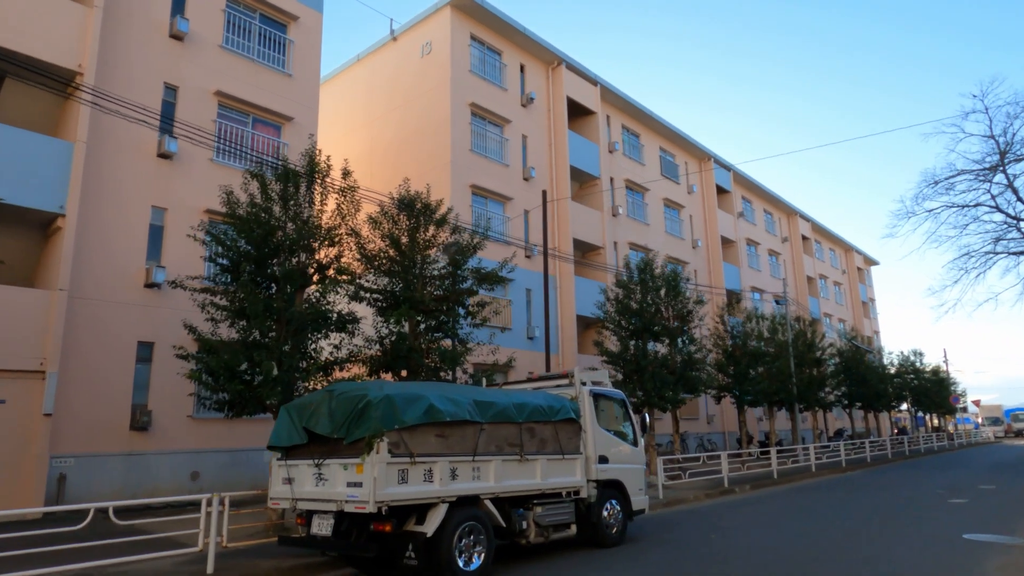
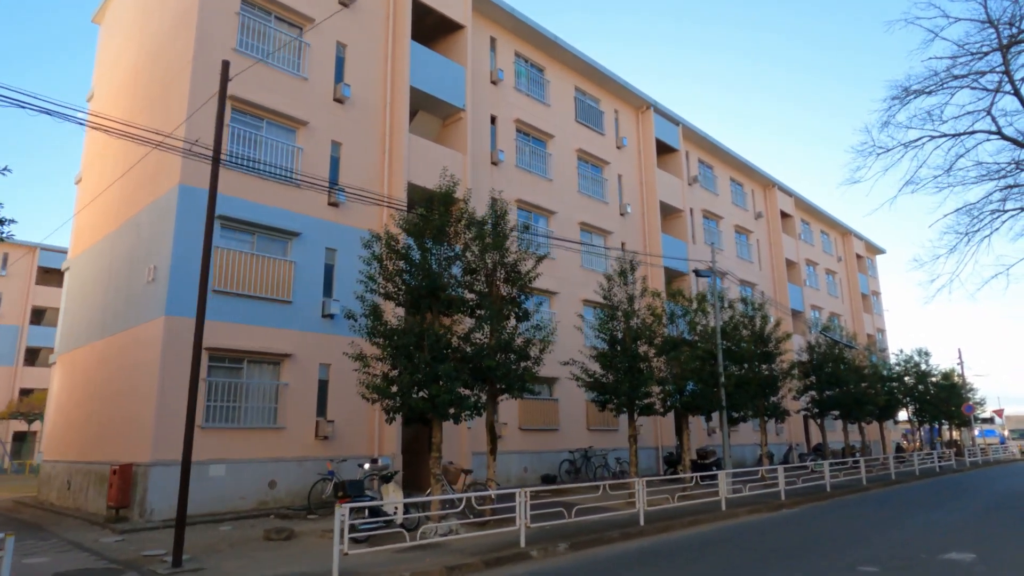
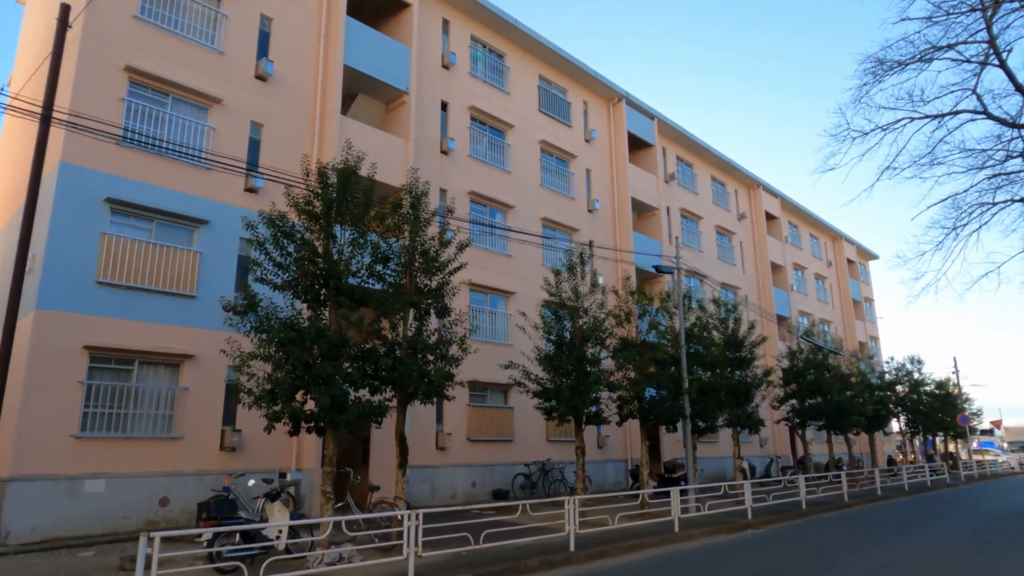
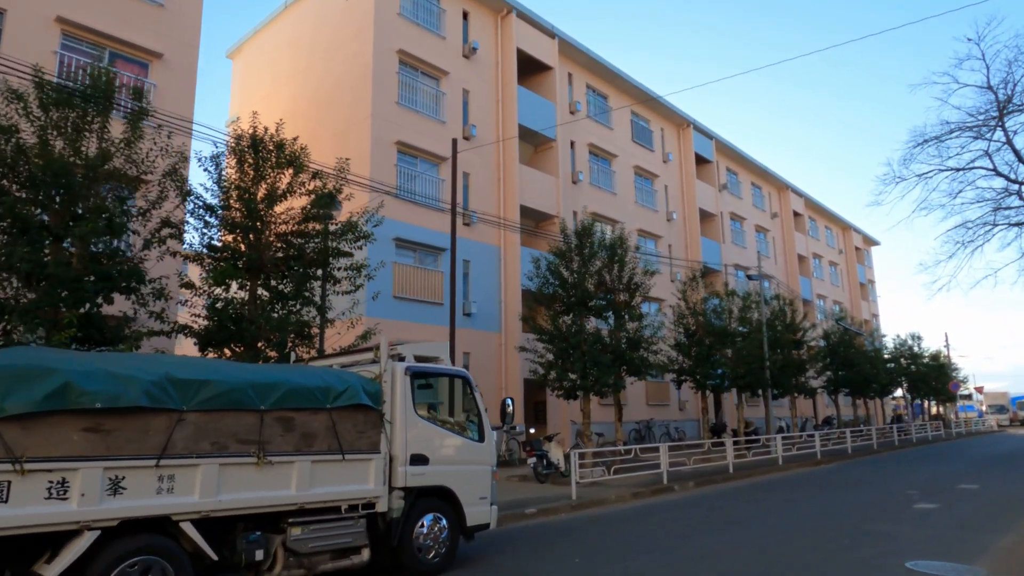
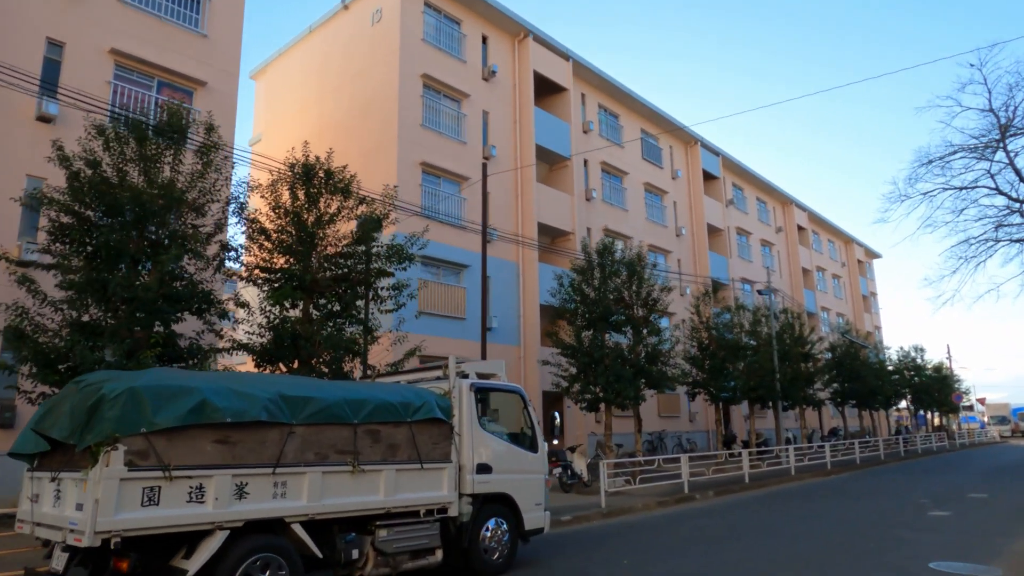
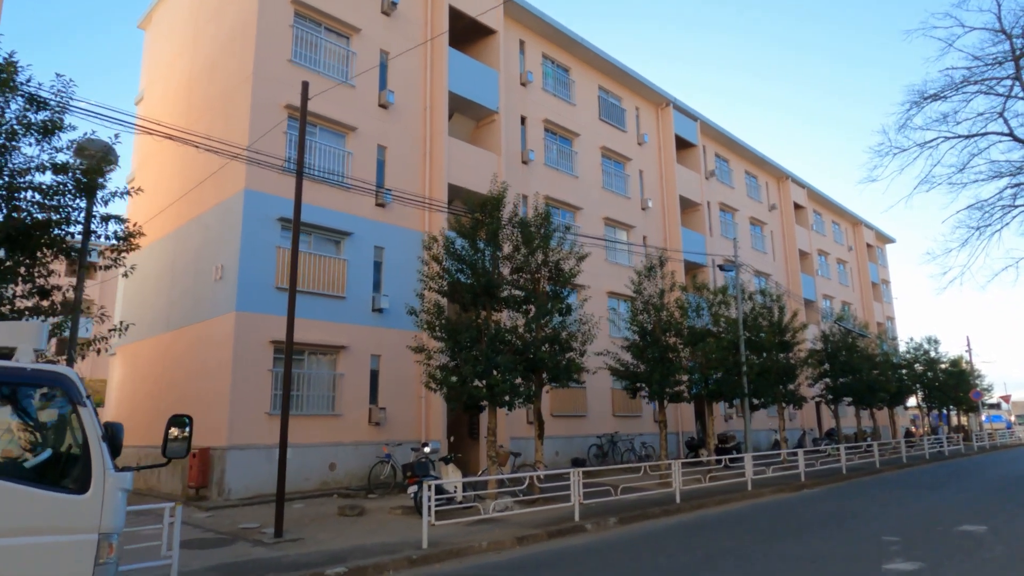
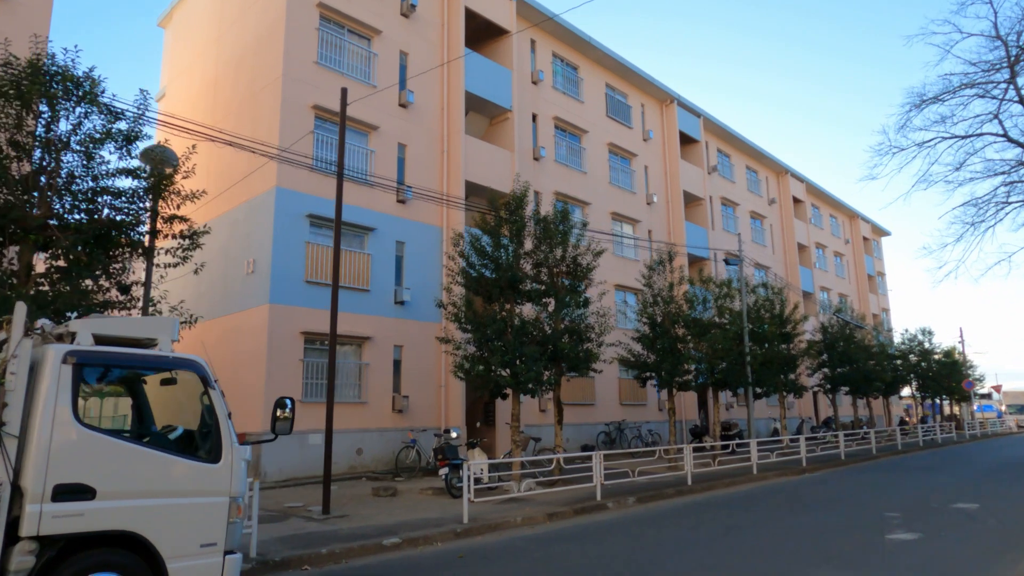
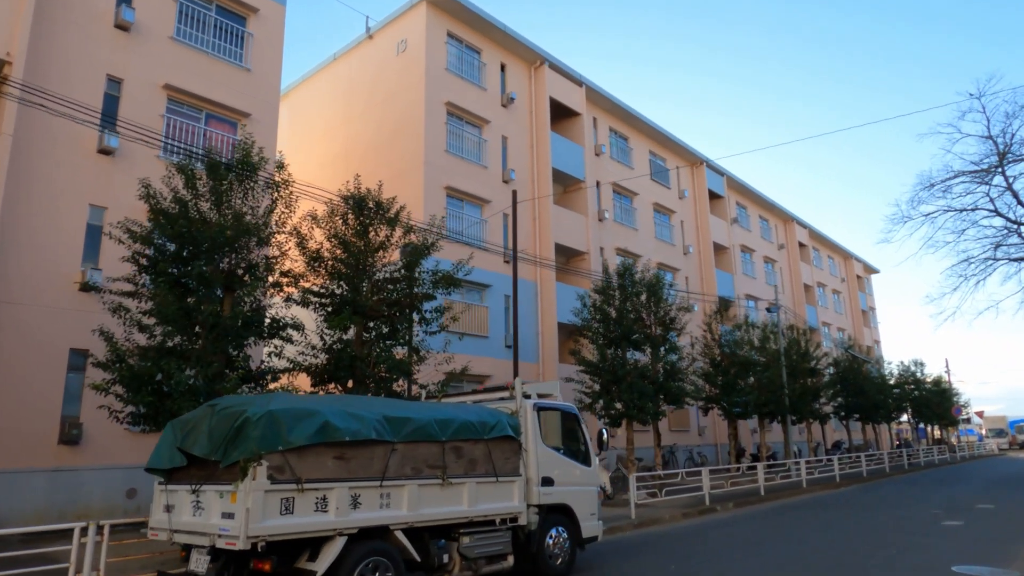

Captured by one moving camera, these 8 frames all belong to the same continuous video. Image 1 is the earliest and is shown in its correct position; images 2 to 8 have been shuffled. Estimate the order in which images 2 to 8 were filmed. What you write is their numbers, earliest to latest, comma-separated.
8, 5, 4, 7, 6, 2, 3
